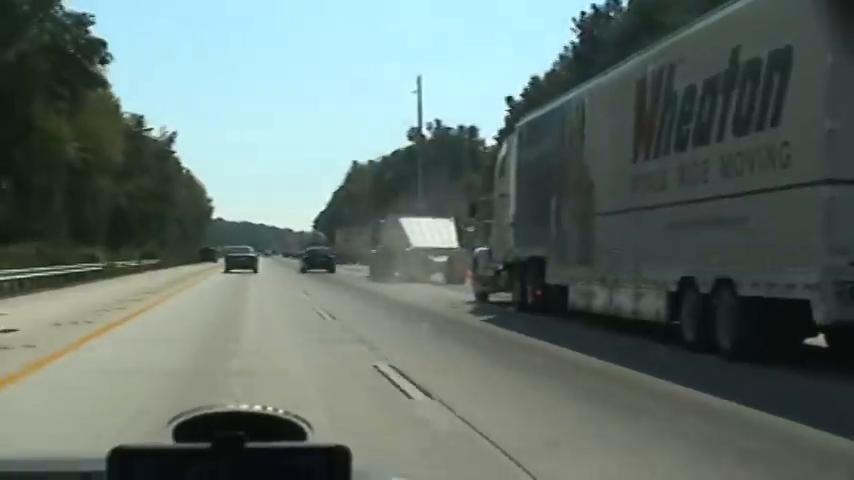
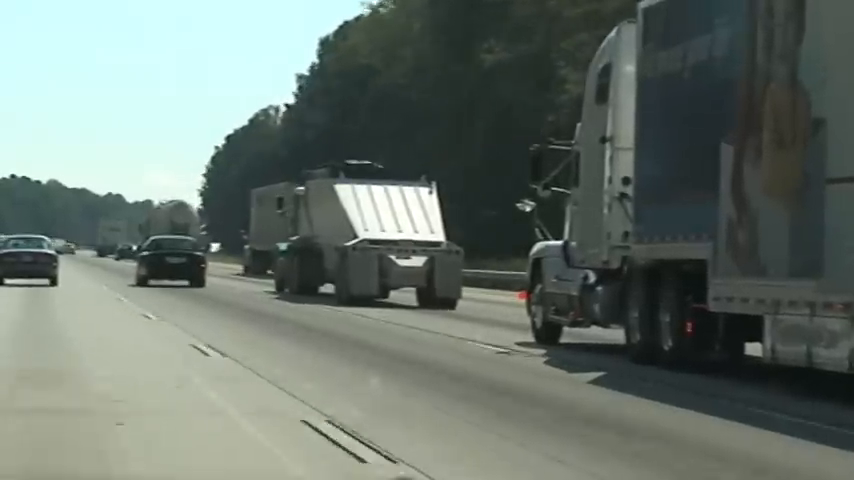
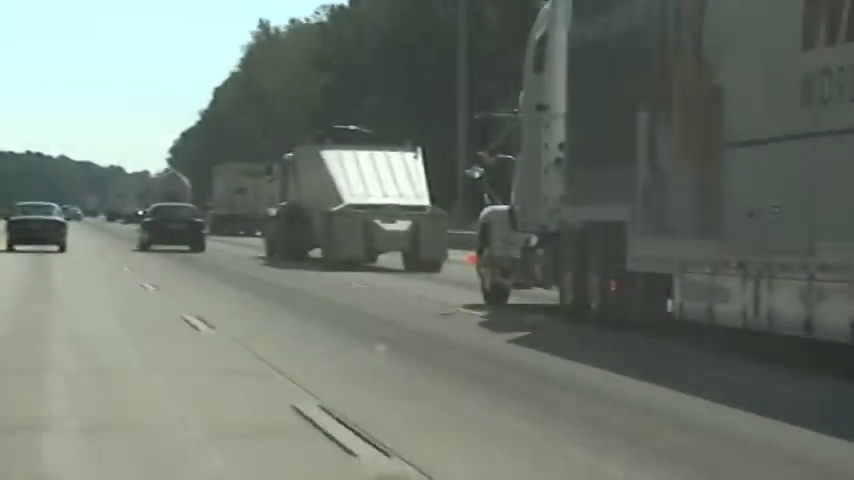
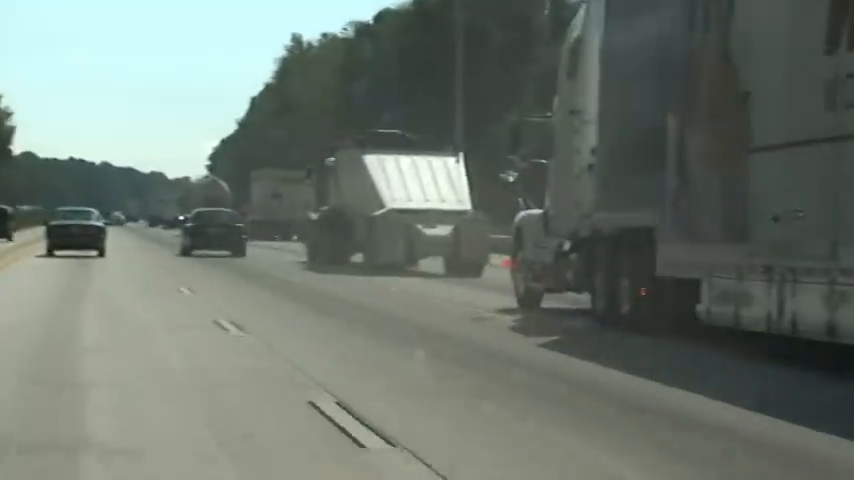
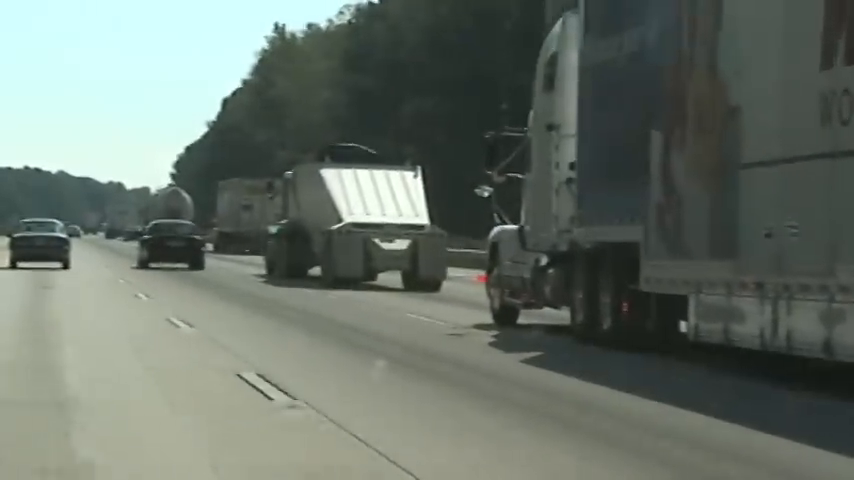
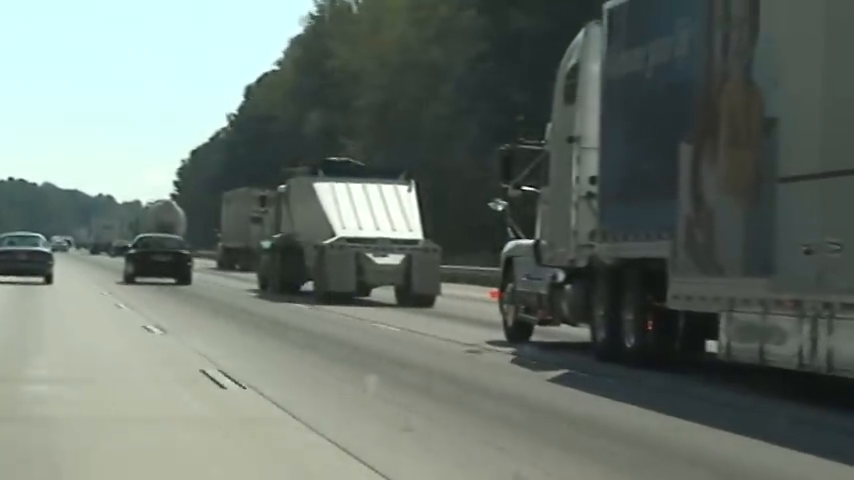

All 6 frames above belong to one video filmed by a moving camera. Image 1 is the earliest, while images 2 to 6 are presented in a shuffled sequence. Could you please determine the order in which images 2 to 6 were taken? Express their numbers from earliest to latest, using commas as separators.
4, 3, 5, 6, 2
